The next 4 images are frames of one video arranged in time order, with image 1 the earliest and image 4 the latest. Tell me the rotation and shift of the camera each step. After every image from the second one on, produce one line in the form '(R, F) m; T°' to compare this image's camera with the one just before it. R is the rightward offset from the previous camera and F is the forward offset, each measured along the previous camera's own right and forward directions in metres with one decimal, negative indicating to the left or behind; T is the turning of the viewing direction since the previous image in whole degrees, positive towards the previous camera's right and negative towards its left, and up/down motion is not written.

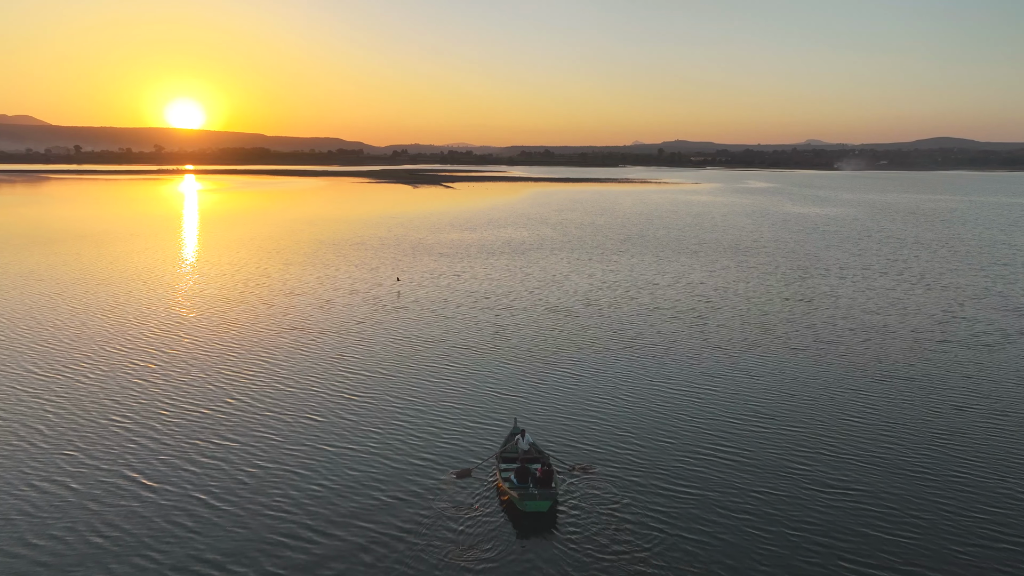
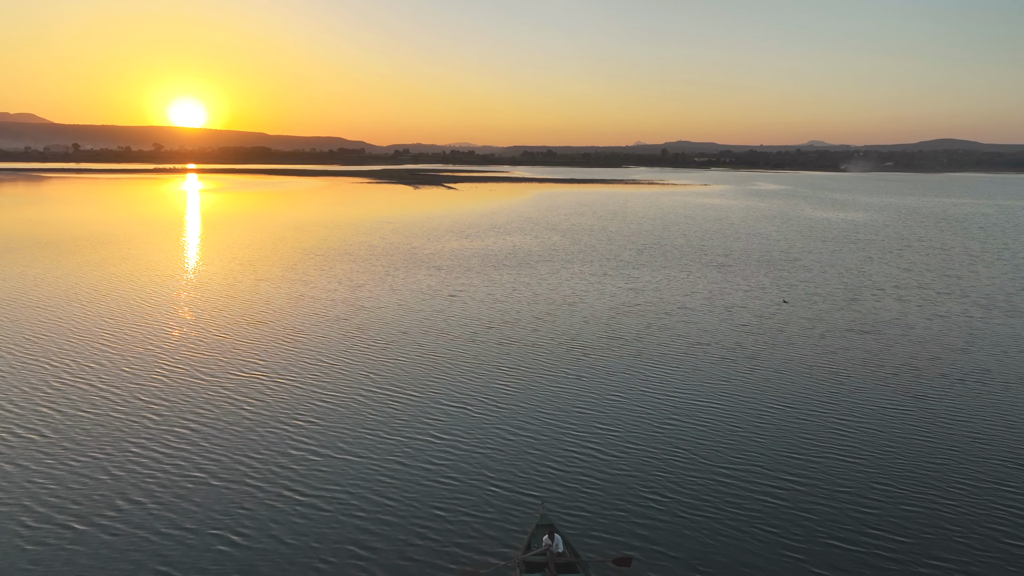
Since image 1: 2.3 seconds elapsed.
(-0.2, +5.6) m; 0°
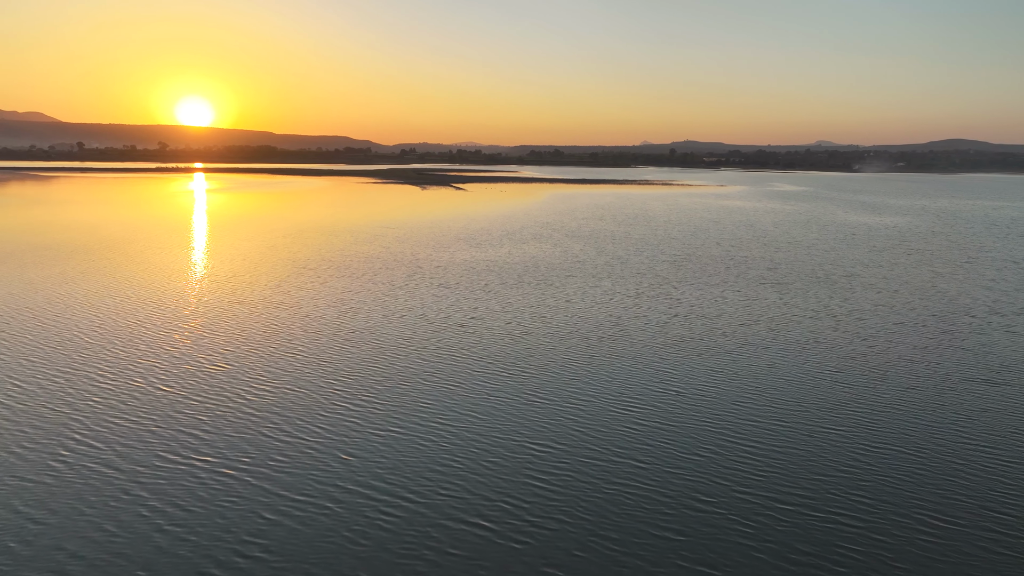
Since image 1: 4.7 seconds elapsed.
(-0.7, +5.9) m; 0°
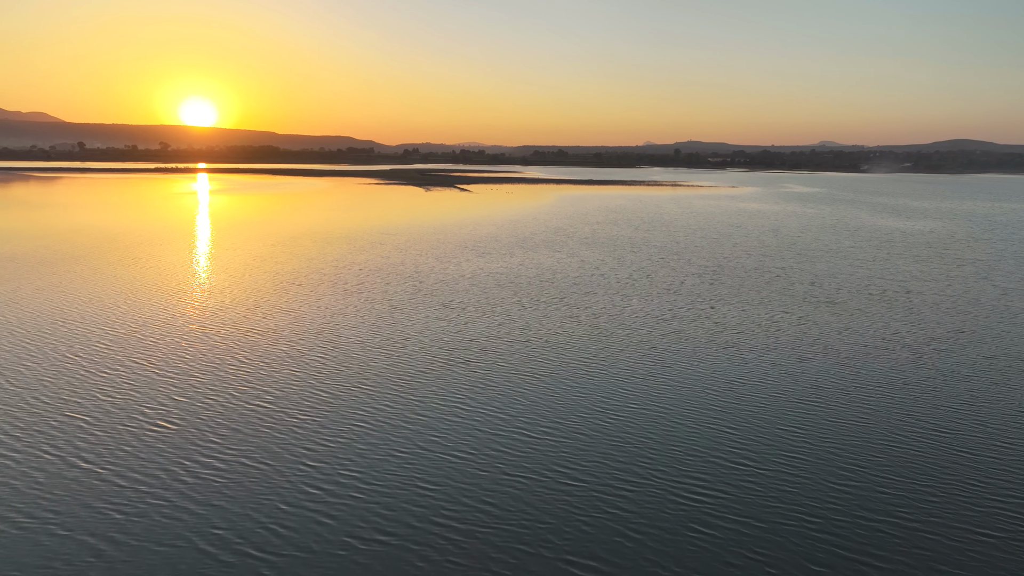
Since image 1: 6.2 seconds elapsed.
(-0.5, +4.8) m; 0°
